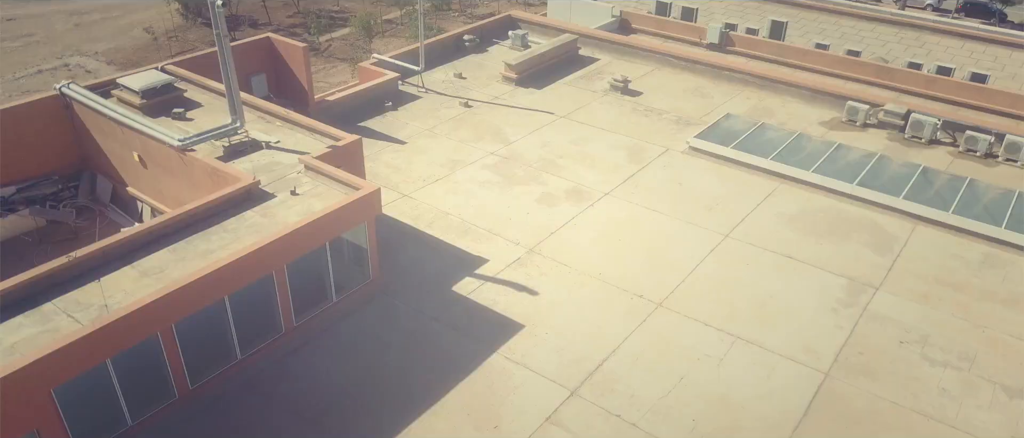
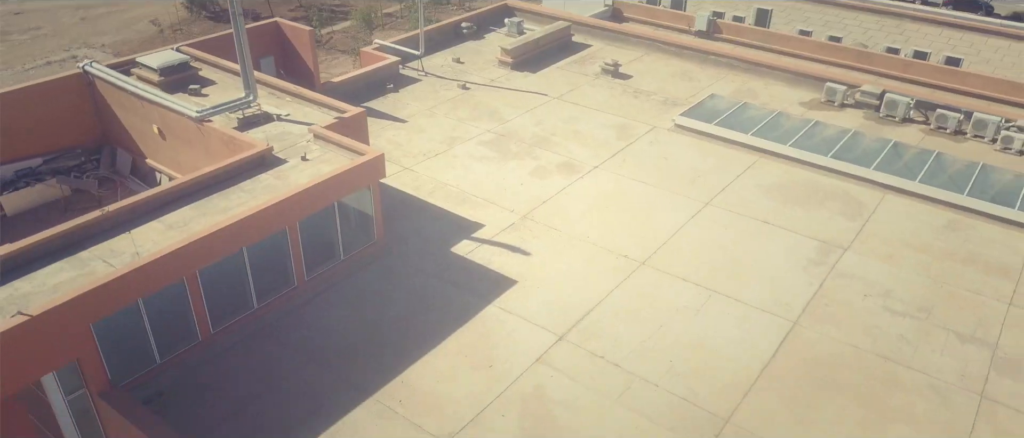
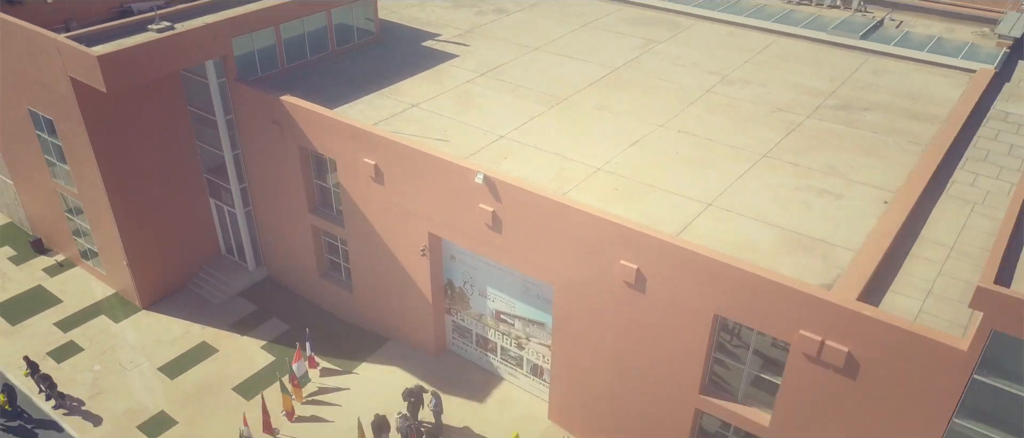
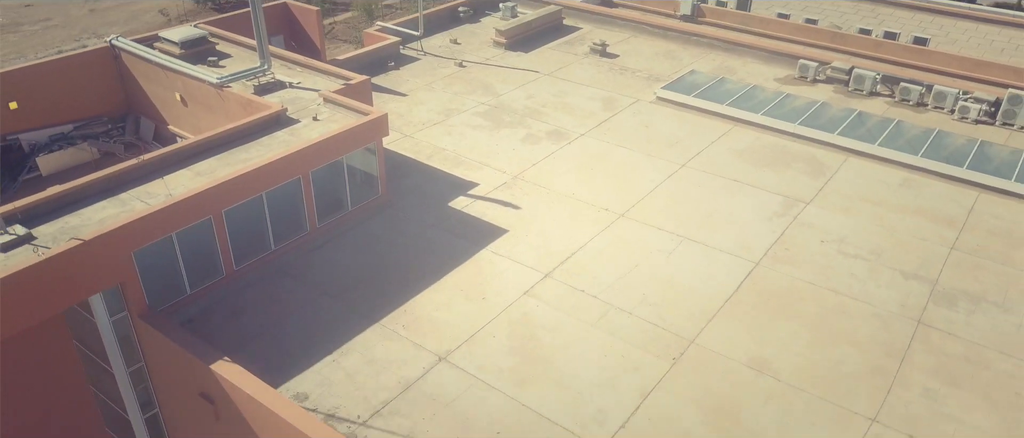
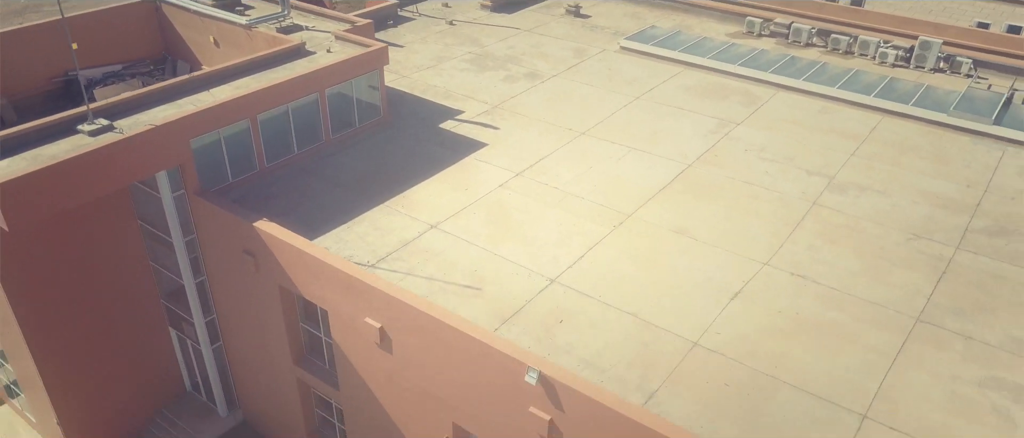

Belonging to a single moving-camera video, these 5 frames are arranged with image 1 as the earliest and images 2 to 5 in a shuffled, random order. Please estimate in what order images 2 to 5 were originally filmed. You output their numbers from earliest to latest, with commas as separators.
2, 4, 5, 3
